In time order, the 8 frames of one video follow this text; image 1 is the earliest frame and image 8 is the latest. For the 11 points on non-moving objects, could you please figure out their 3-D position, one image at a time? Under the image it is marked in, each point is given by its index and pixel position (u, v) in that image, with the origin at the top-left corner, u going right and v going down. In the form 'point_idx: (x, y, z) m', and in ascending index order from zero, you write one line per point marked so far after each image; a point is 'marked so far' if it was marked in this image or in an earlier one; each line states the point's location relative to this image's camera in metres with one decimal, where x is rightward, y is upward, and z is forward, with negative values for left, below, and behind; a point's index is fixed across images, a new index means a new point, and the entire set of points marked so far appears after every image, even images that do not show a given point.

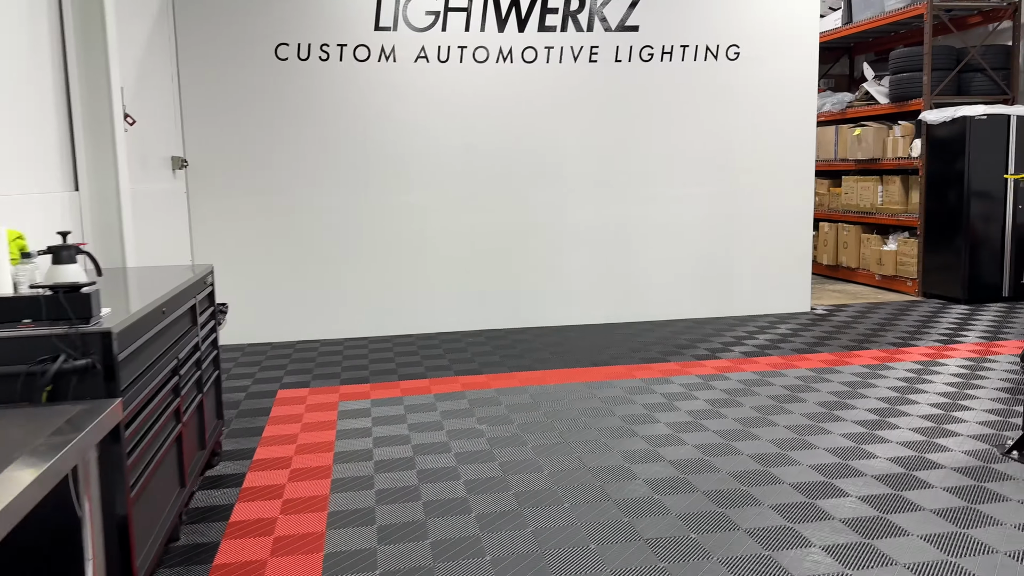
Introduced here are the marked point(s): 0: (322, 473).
0: (-0.7, -0.7, +2.9) m
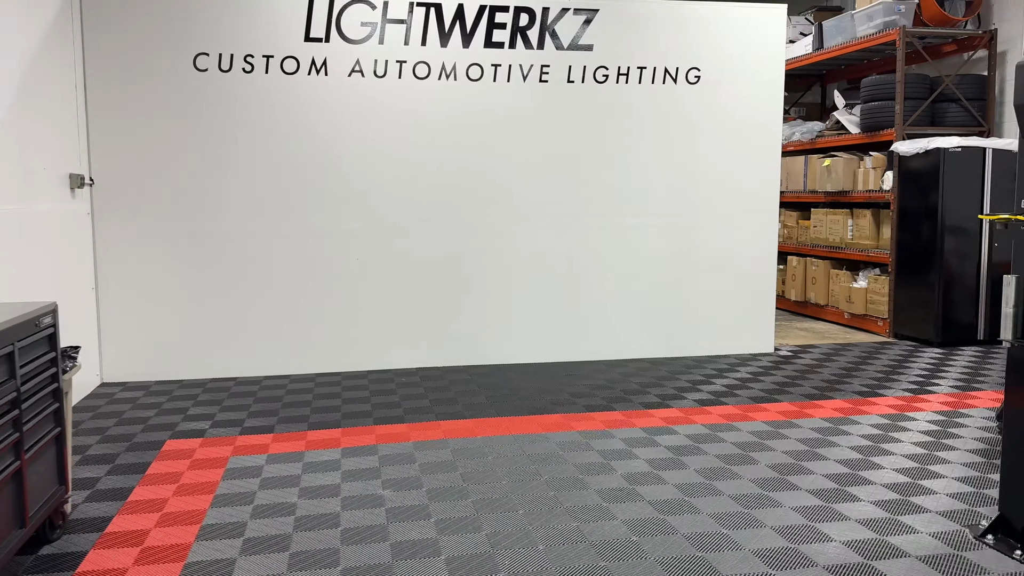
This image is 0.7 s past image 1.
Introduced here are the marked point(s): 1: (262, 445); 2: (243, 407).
0: (-1.0, -0.8, +2.5) m
1: (-1.1, -0.7, +3.6) m
2: (-1.5, -0.6, +4.3) m
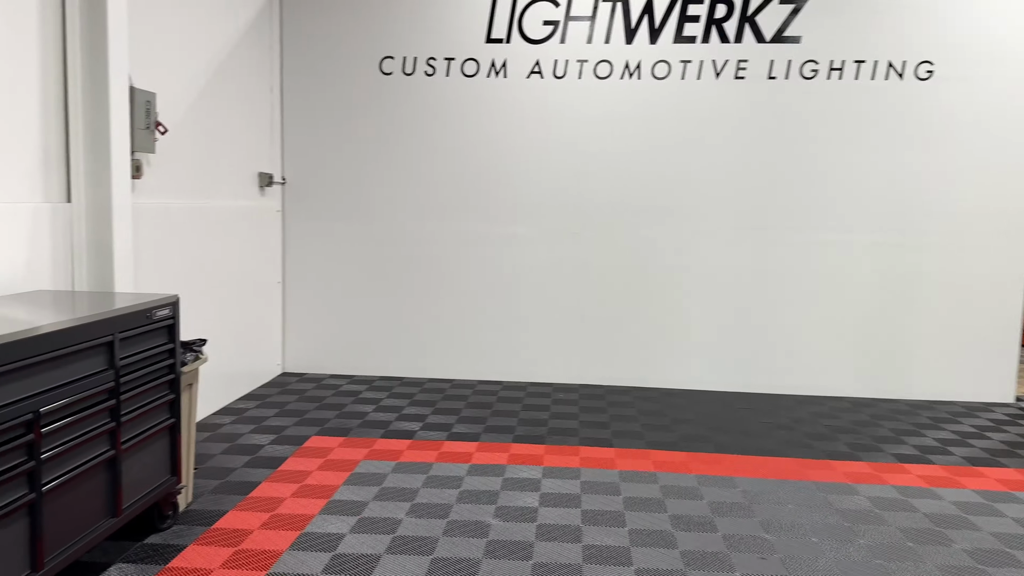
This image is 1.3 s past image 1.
0: (-0.8, -0.8, +2.4) m
1: (-0.5, -0.7, +3.5) m
2: (-0.6, -0.7, +4.3) m
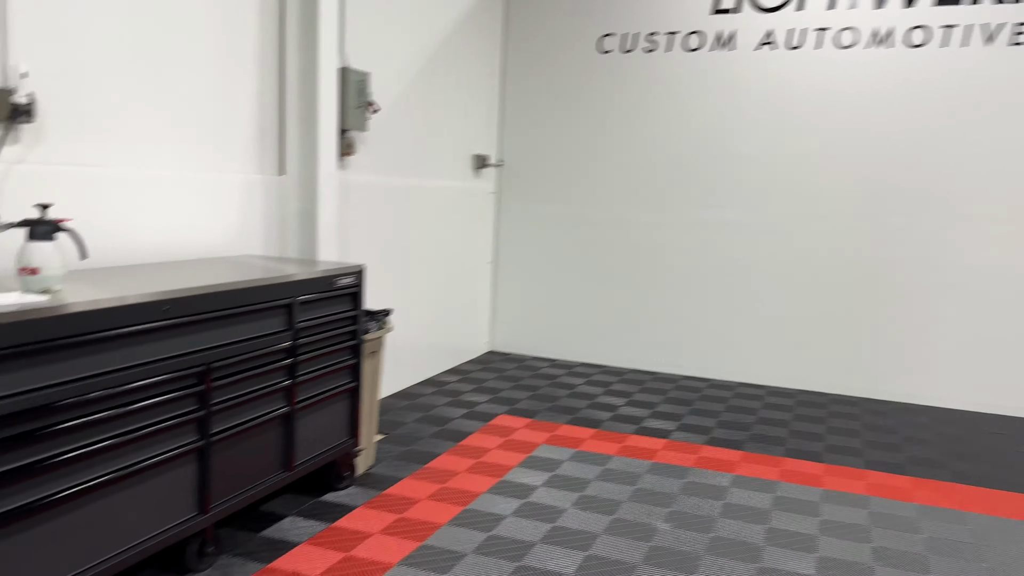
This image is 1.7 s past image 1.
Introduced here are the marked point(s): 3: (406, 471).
0: (-0.3, -0.8, +2.4) m
1: (+0.3, -0.7, +3.4) m
2: (+0.4, -0.6, +4.2) m
3: (-0.4, -0.7, +2.9) m
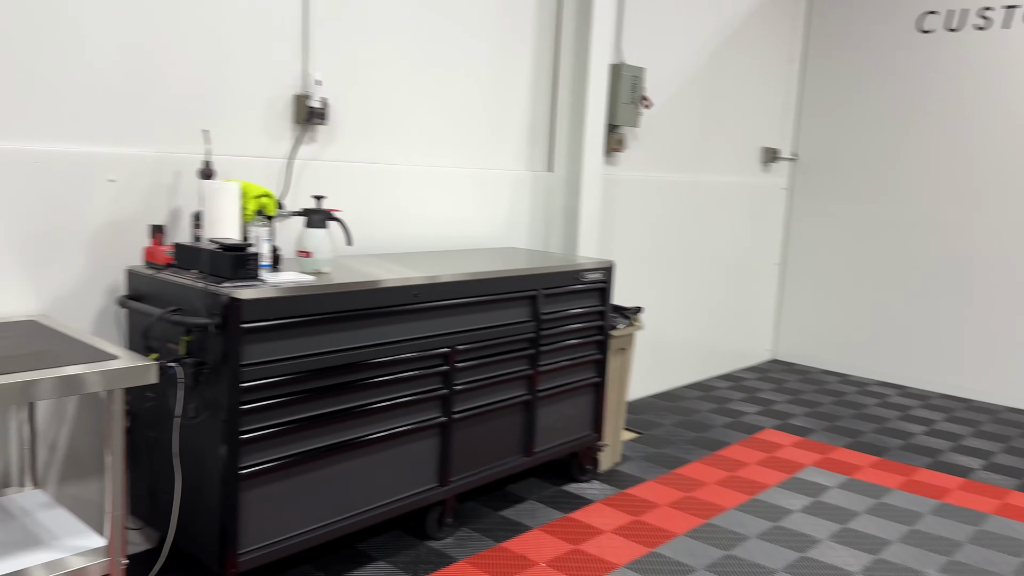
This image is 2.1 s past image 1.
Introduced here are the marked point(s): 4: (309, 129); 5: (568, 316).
0: (+0.4, -0.8, +2.4) m
1: (+1.3, -0.7, +3.1) m
2: (+1.8, -0.6, +3.8) m
3: (+0.5, -0.7, +2.9) m
4: (-0.6, +0.5, +2.3) m
5: (+0.2, -0.1, +2.5) m
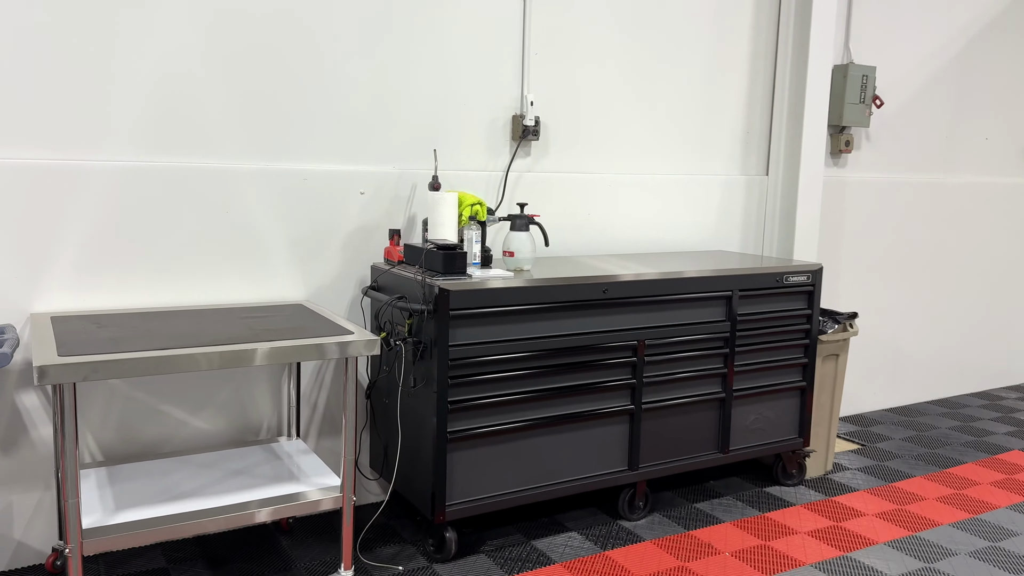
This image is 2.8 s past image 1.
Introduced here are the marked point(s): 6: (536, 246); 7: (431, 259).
0: (+1.0, -0.8, +2.3) m
1: (+2.1, -0.7, +2.7) m
2: (+2.7, -0.7, +3.2) m
3: (+1.3, -0.7, +2.8) m
4: (0.0, +0.5, +2.6) m
5: (+0.8, -0.1, +2.6) m
6: (+0.1, +0.1, +2.3) m
7: (-0.2, +0.1, +2.1) m
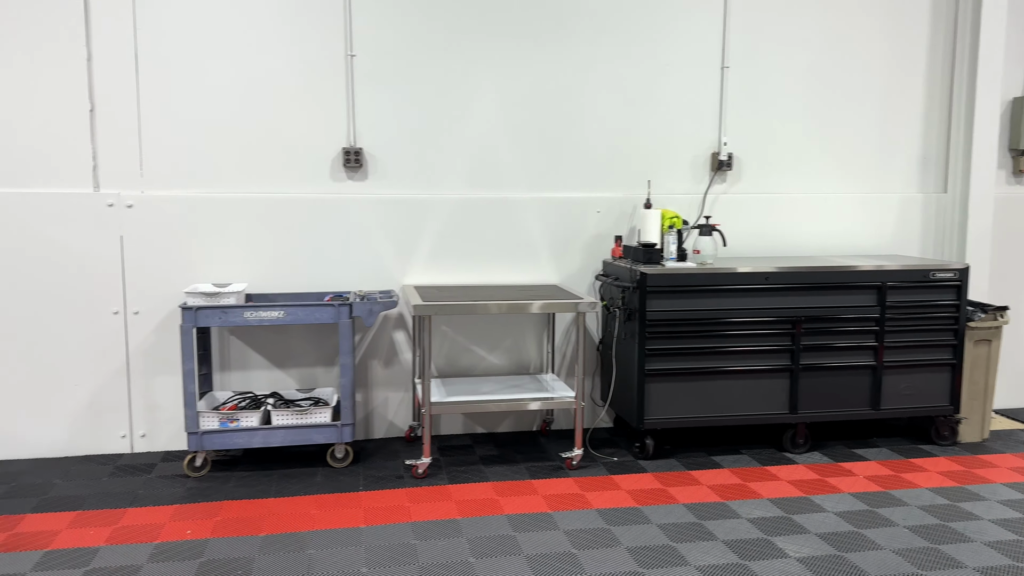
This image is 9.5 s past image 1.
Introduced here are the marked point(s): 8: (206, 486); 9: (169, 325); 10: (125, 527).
0: (+1.7, -0.7, +2.9) m
1: (+2.9, -0.7, +2.9) m
2: (+3.6, -0.7, +3.2) m
3: (+2.1, -0.7, +3.3) m
4: (+0.9, +0.5, +3.6) m
5: (+1.6, -0.1, +3.2) m
6: (+0.8, +0.2, +3.2) m
7: (+0.5, +0.1, +3.2) m
8: (-1.2, -0.7, +3.0) m
9: (-1.4, -0.2, +3.3) m
10: (-1.3, -0.8, +2.7) m
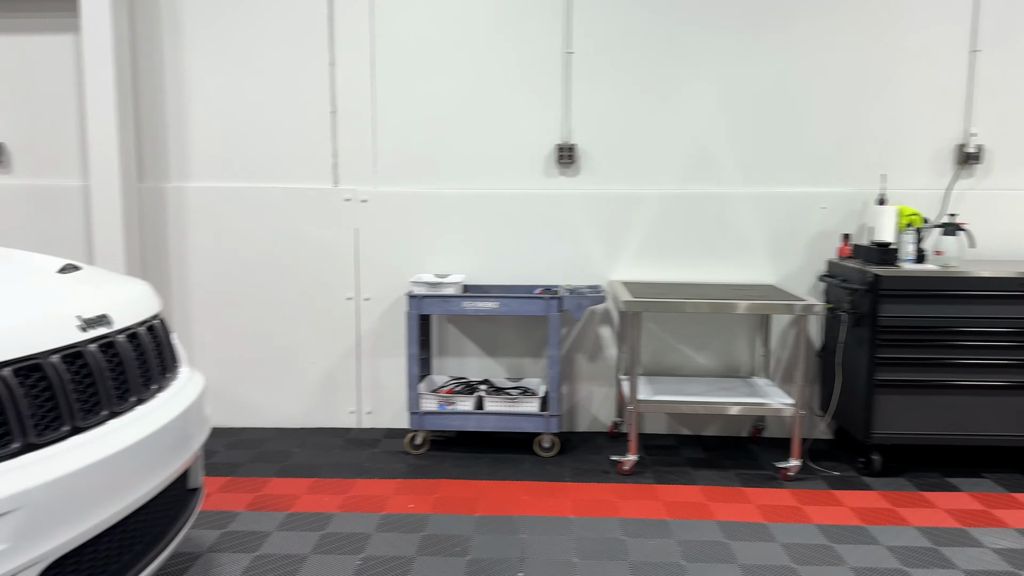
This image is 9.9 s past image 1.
0: (+2.4, -0.8, +2.4) m
1: (+3.5, -0.8, +2.1) m
2: (+4.3, -0.8, +2.2) m
3: (+2.9, -0.7, +2.7) m
4: (+1.9, +0.5, +3.2) m
5: (+2.5, -0.1, +2.7) m
6: (+1.7, +0.1, +2.9) m
7: (+1.3, +0.1, +2.9) m
8: (-0.3, -0.7, +3.2) m
9: (-0.5, -0.1, +3.5) m
10: (-0.6, -0.8, +2.9) m
